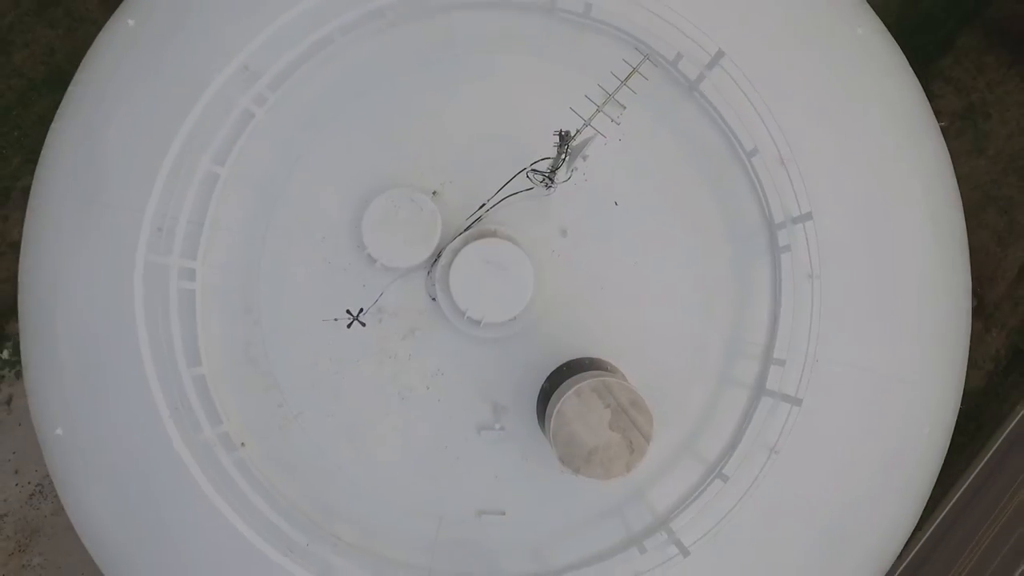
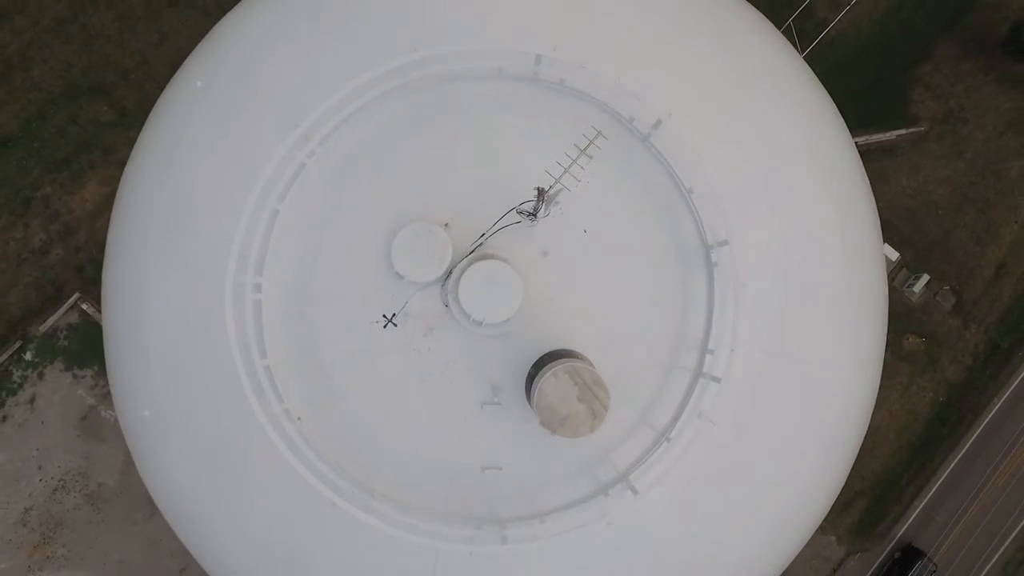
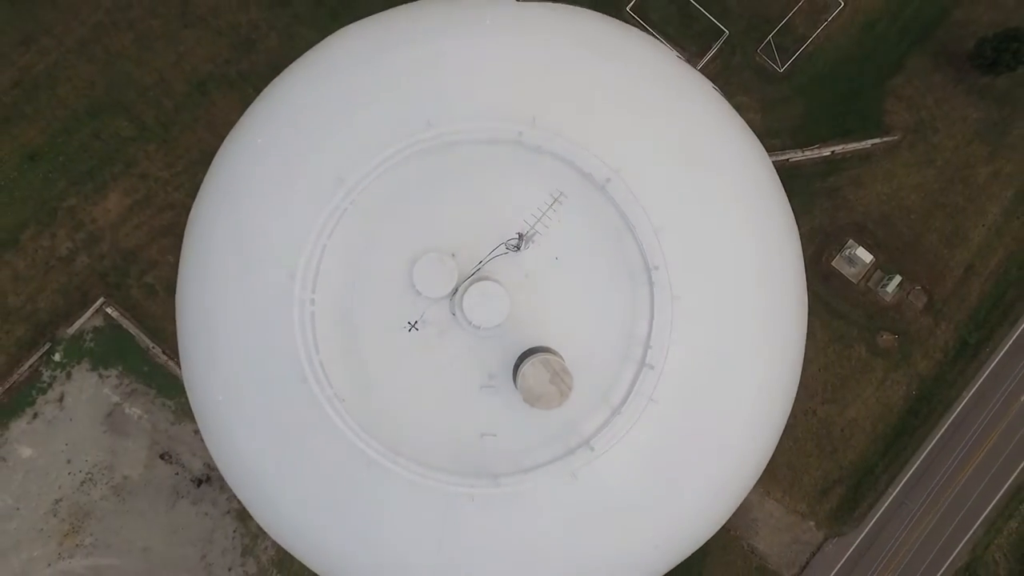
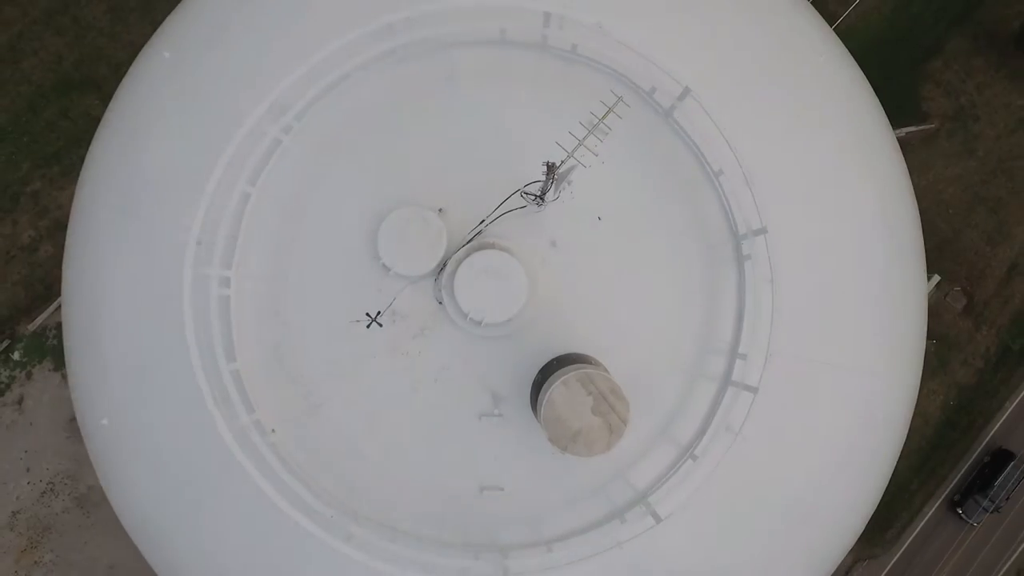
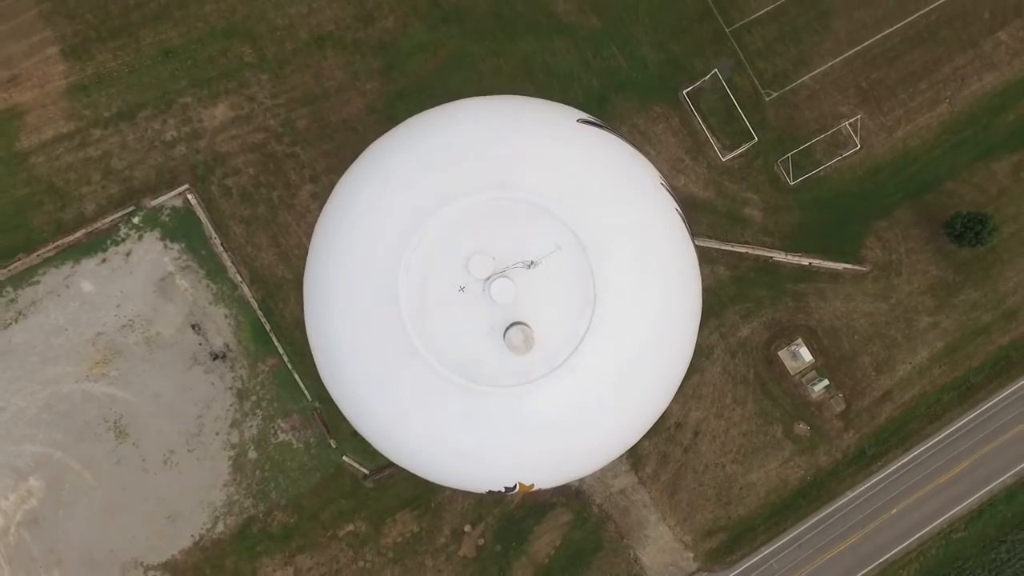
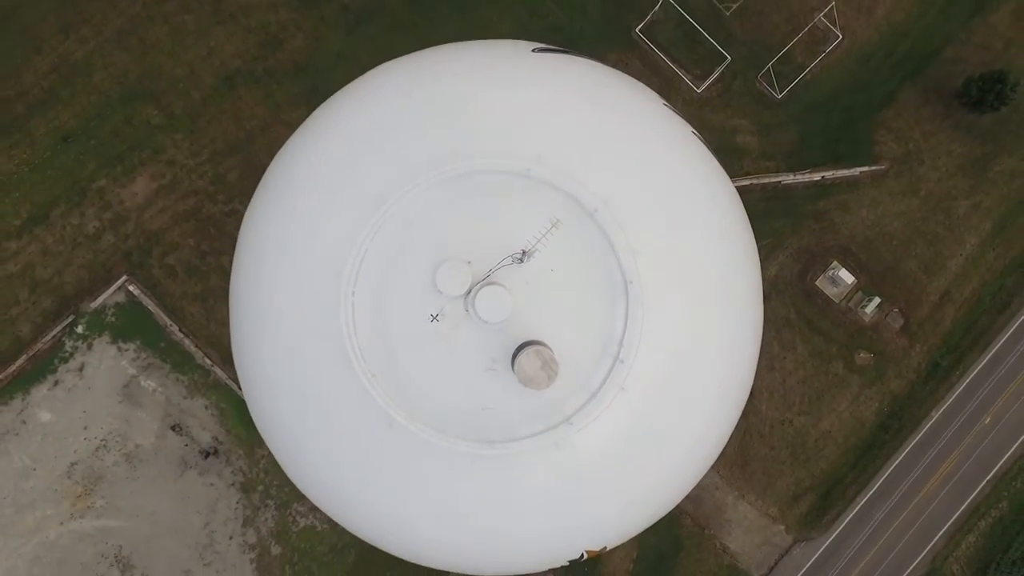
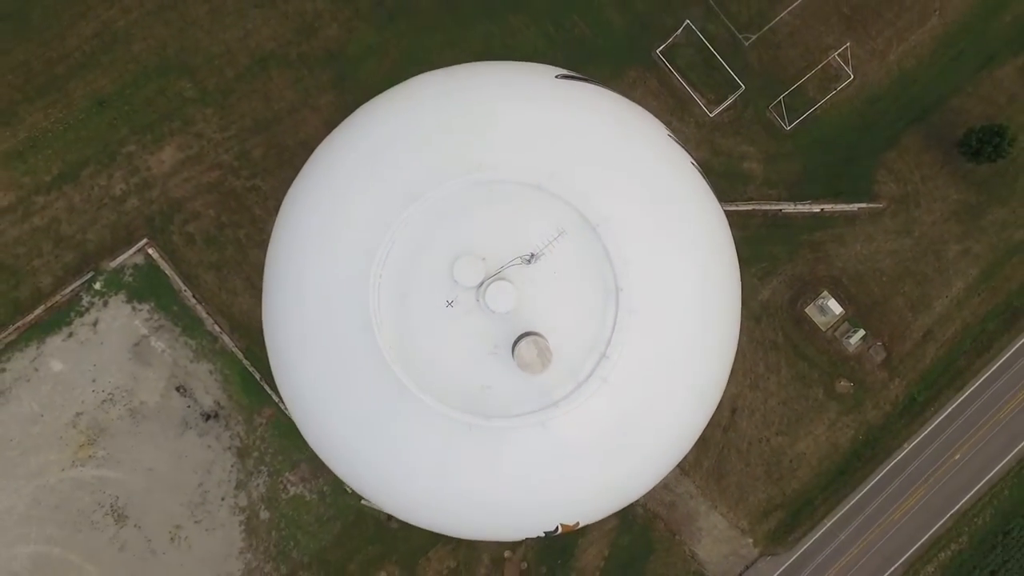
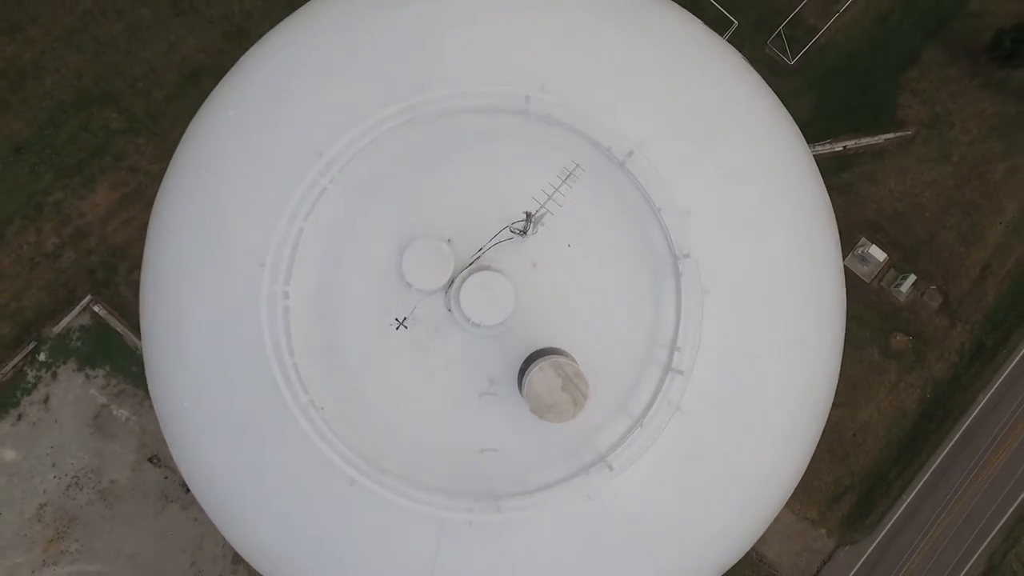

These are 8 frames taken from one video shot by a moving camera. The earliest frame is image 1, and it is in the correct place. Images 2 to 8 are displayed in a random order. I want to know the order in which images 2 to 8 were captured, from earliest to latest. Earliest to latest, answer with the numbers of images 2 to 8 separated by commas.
4, 2, 8, 3, 6, 7, 5
